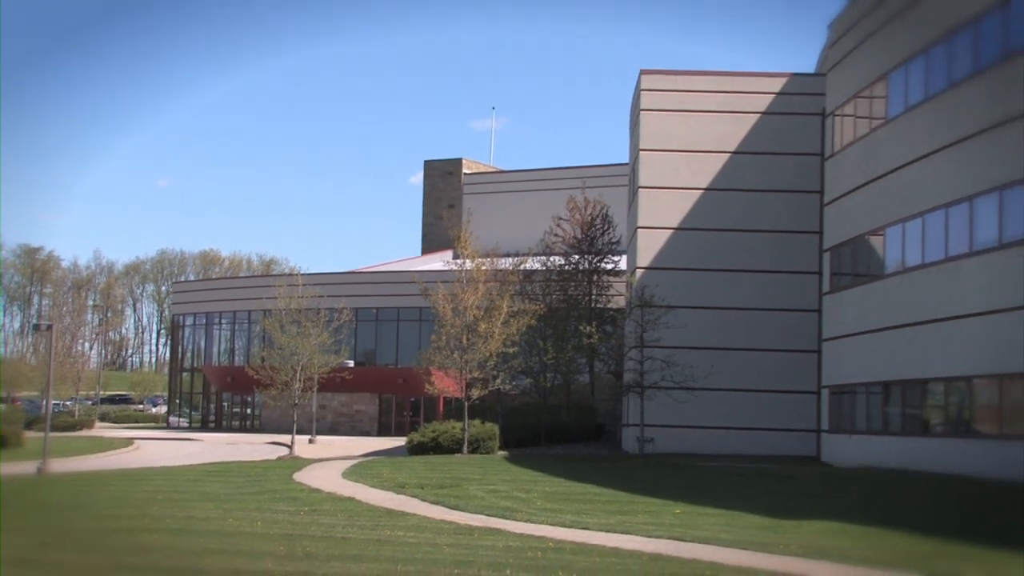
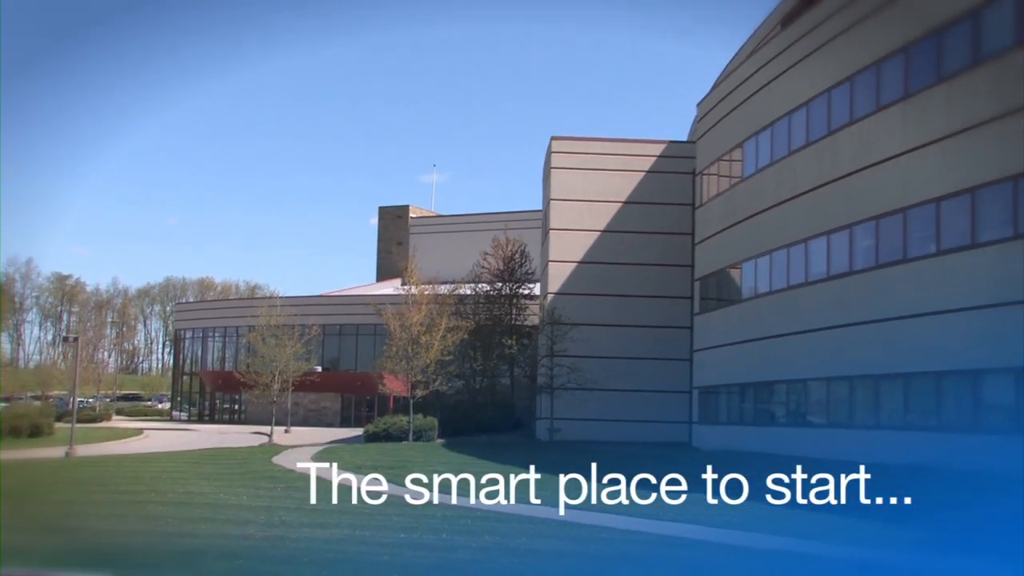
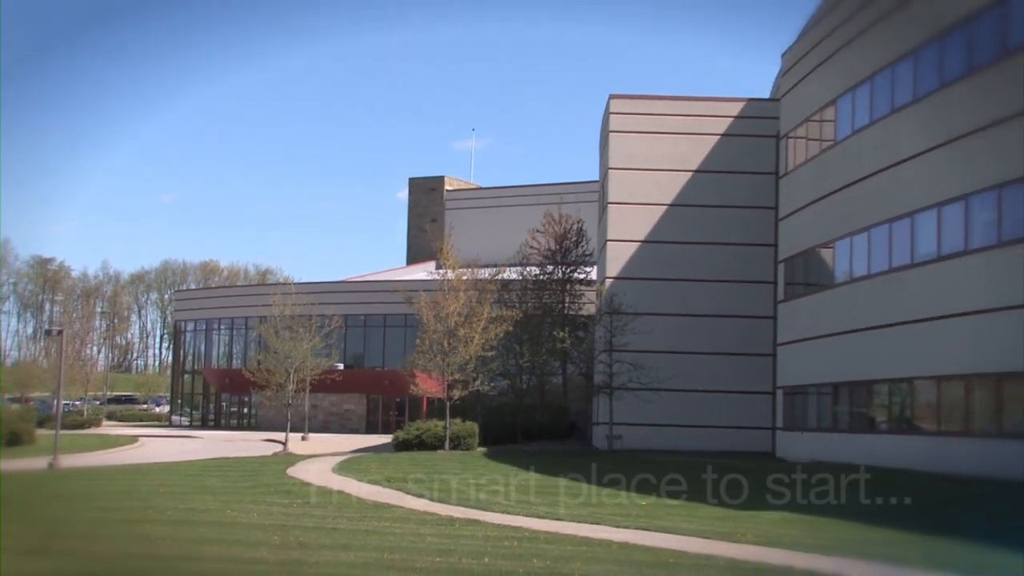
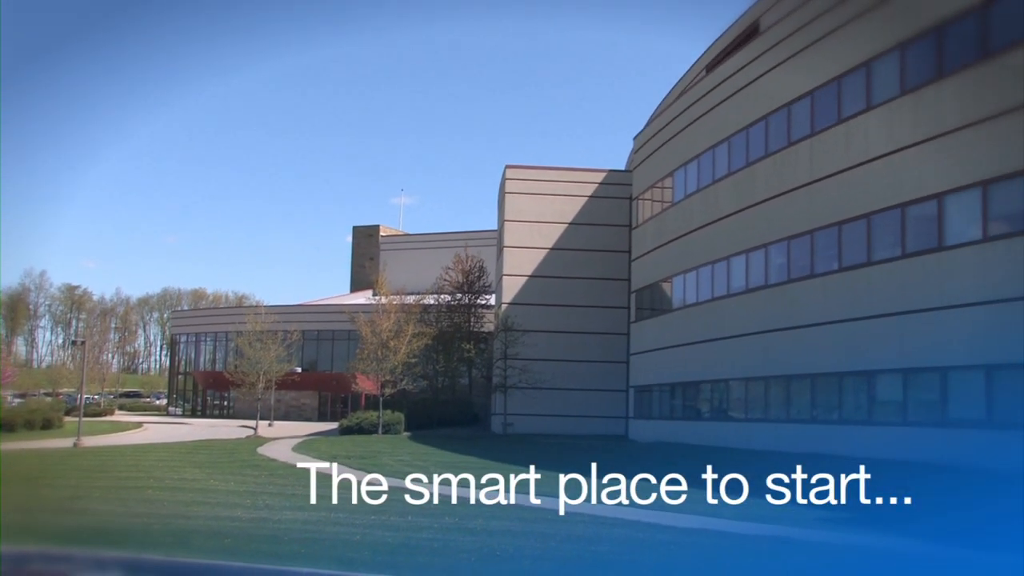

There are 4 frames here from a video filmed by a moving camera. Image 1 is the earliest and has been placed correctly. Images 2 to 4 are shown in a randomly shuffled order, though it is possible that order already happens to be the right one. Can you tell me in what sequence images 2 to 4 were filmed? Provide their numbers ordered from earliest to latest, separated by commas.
3, 2, 4
